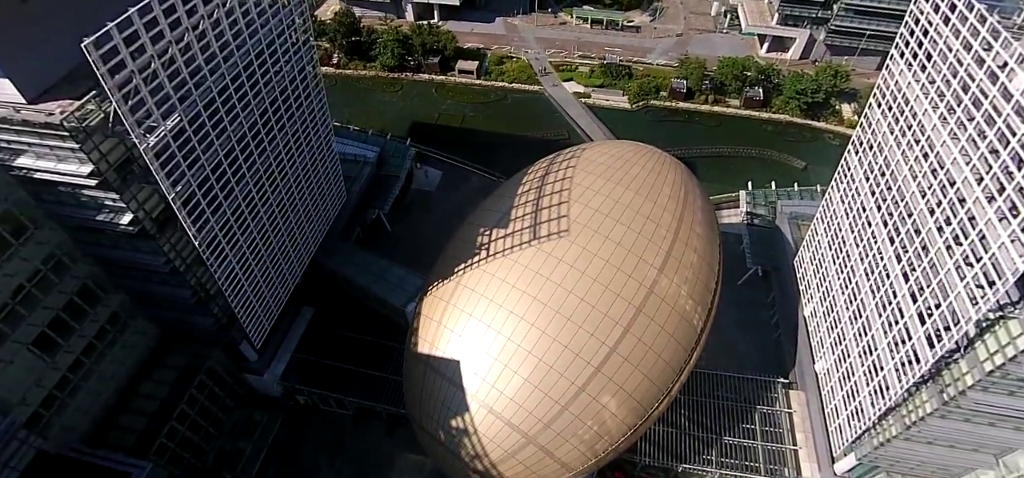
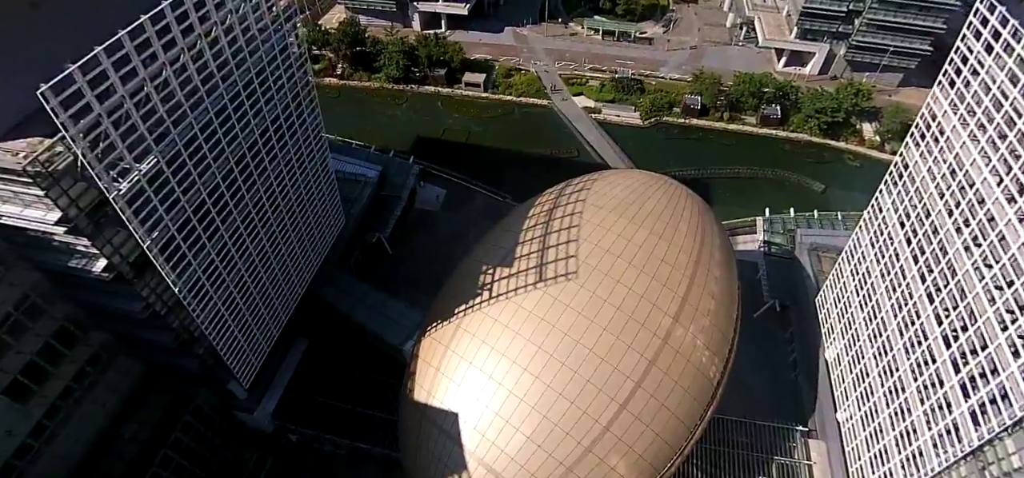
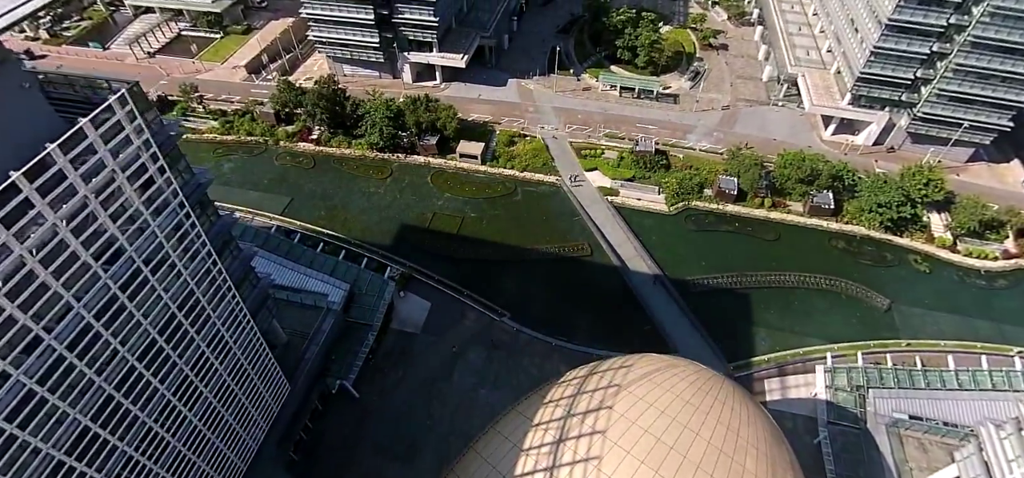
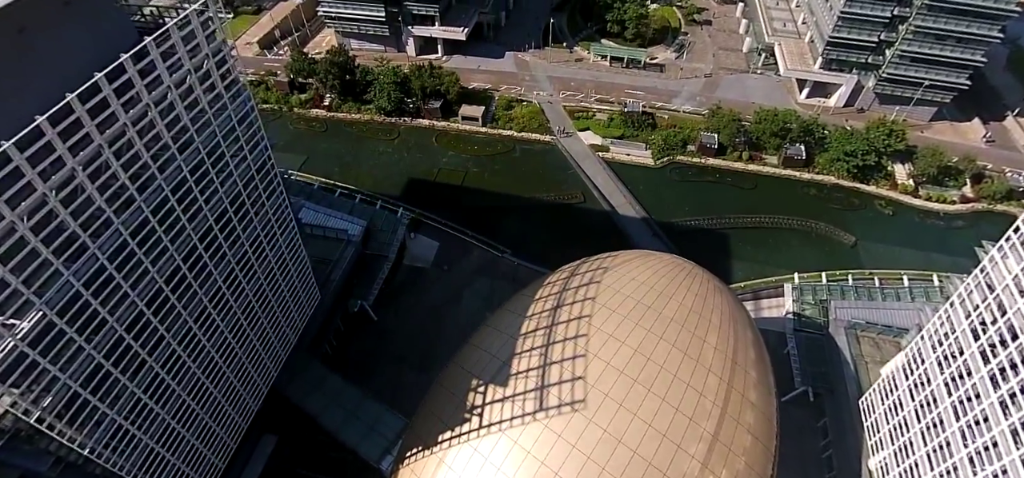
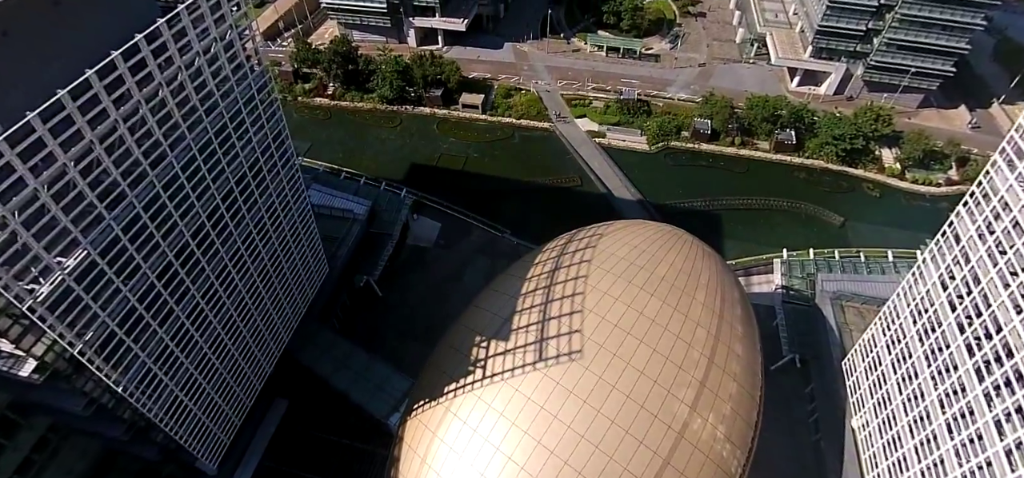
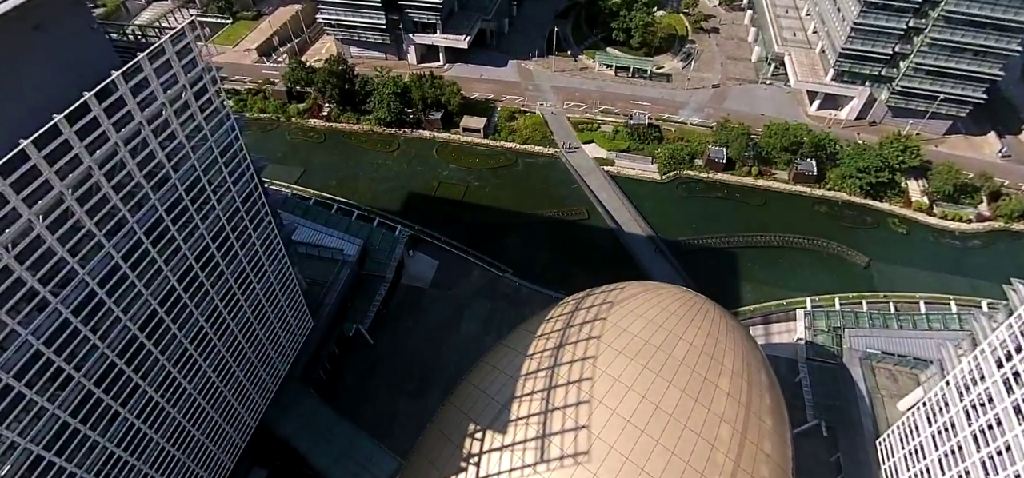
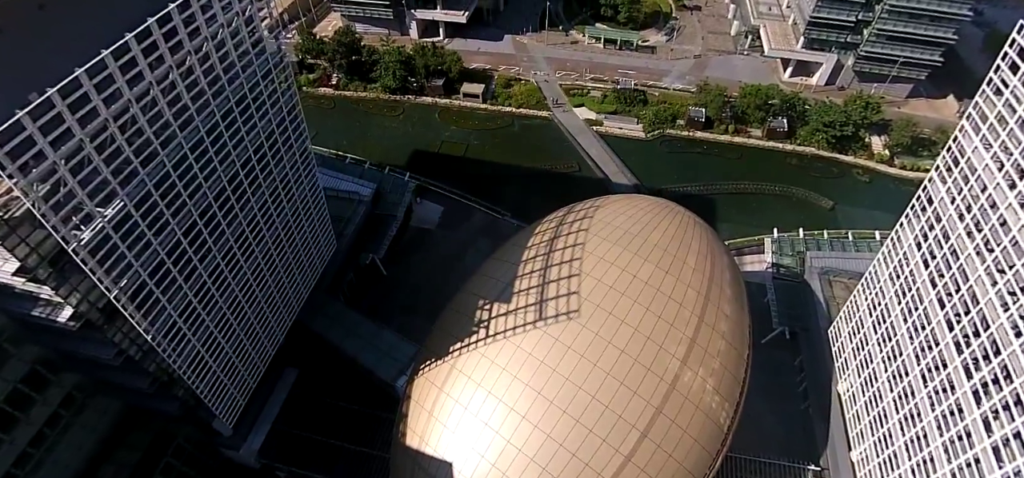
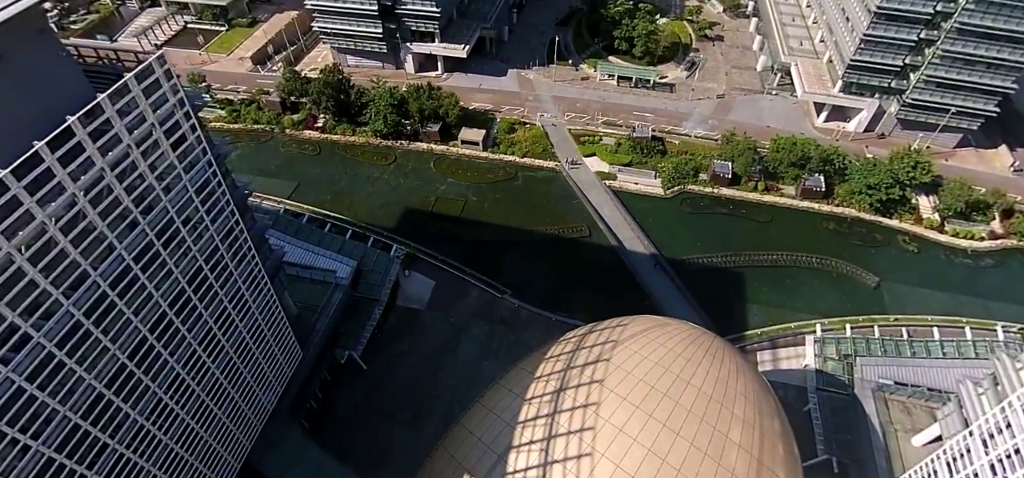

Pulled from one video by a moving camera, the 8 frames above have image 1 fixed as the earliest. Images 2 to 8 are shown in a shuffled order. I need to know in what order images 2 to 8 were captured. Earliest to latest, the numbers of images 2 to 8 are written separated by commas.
2, 7, 5, 4, 6, 8, 3
